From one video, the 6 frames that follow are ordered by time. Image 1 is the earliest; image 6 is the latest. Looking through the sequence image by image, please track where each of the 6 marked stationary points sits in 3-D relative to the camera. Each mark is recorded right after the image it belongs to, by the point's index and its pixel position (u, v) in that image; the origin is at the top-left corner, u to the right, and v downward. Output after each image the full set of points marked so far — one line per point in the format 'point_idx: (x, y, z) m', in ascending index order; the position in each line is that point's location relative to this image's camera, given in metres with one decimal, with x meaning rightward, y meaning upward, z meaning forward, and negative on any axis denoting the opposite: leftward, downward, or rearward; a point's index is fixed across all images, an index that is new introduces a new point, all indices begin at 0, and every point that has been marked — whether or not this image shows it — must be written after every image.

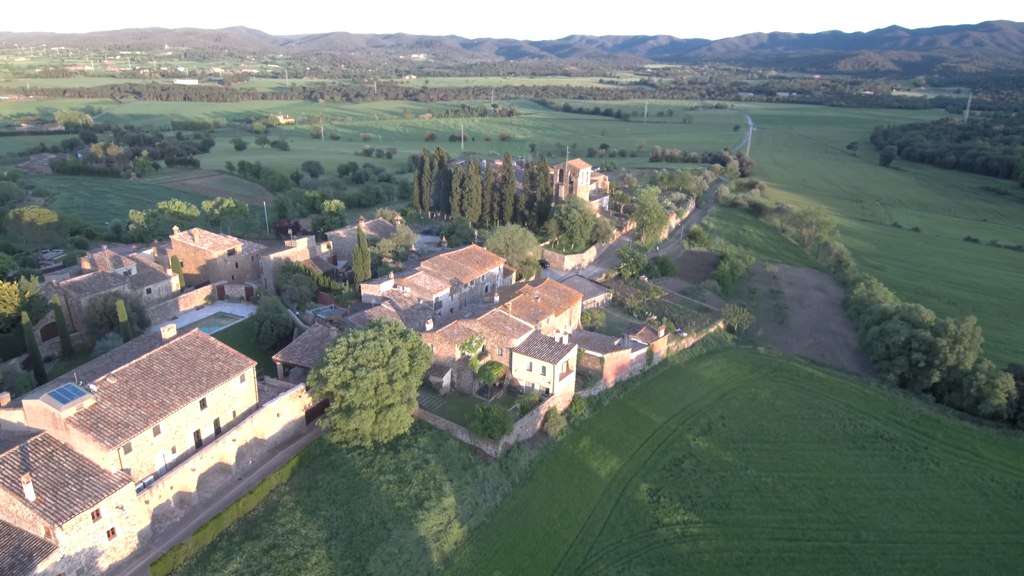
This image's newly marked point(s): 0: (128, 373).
0: (-12.5, -2.8, +18.9) m
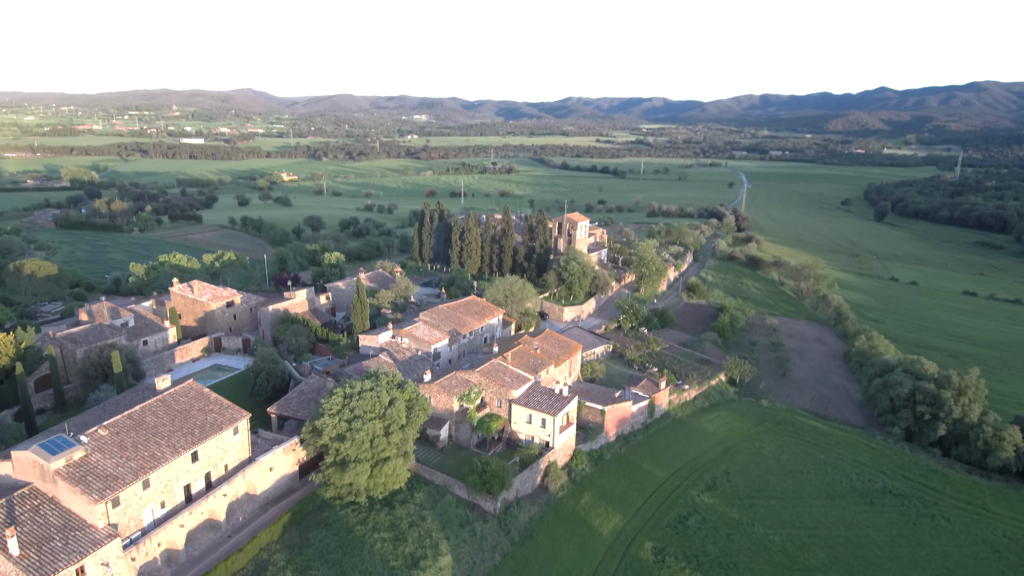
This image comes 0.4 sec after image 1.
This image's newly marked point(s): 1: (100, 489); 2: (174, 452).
0: (-12.5, -4.3, +18.5) m
1: (-11.5, -5.6, +16.2) m
2: (-10.6, -5.1, +18.2) m
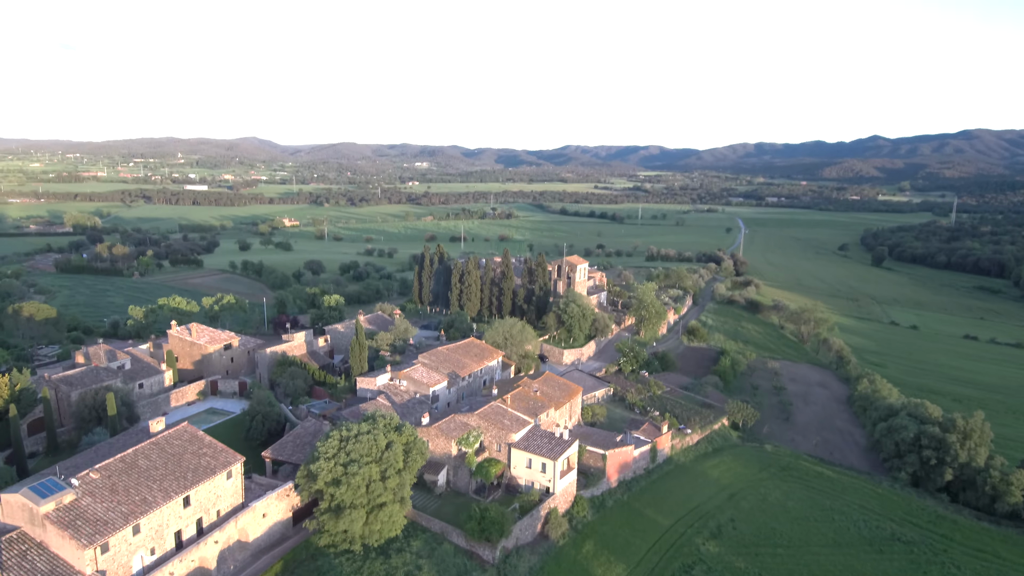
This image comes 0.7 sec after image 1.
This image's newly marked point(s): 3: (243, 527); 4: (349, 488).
0: (-12.6, -5.6, +18.1) m
1: (-11.5, -6.7, +15.8) m
2: (-10.7, -6.4, +17.8) m
3: (-9.1, -8.1, +19.6) m
4: (-5.6, -6.9, +19.8) m
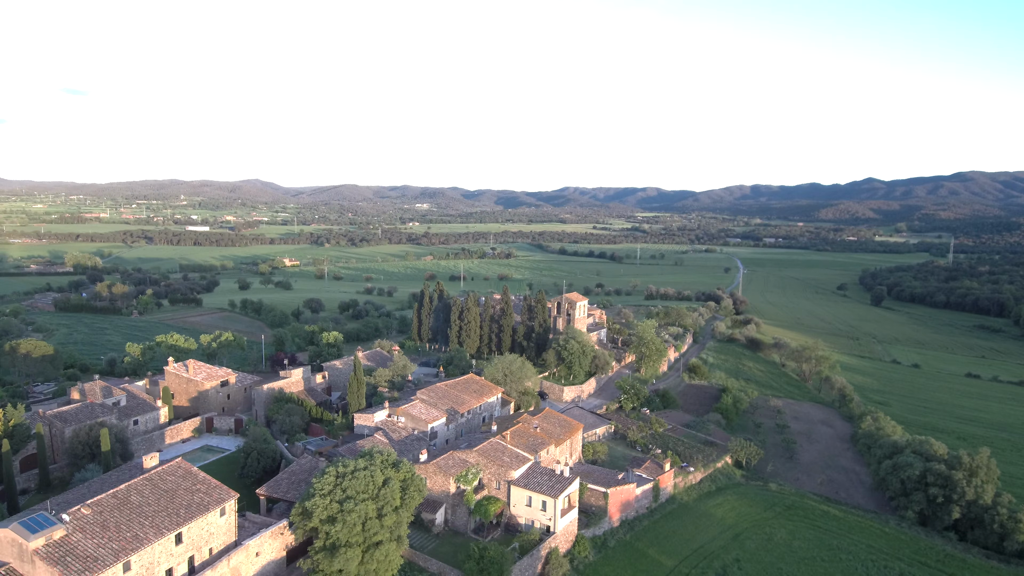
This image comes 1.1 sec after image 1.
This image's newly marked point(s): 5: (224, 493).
0: (-12.6, -6.6, +17.8) m
1: (-11.5, -7.5, +15.3) m
2: (-10.7, -7.3, +17.3) m
3: (-9.1, -9.2, +19.0) m
4: (-5.6, -8.0, +19.4) m
5: (-9.9, -7.0, +19.8) m
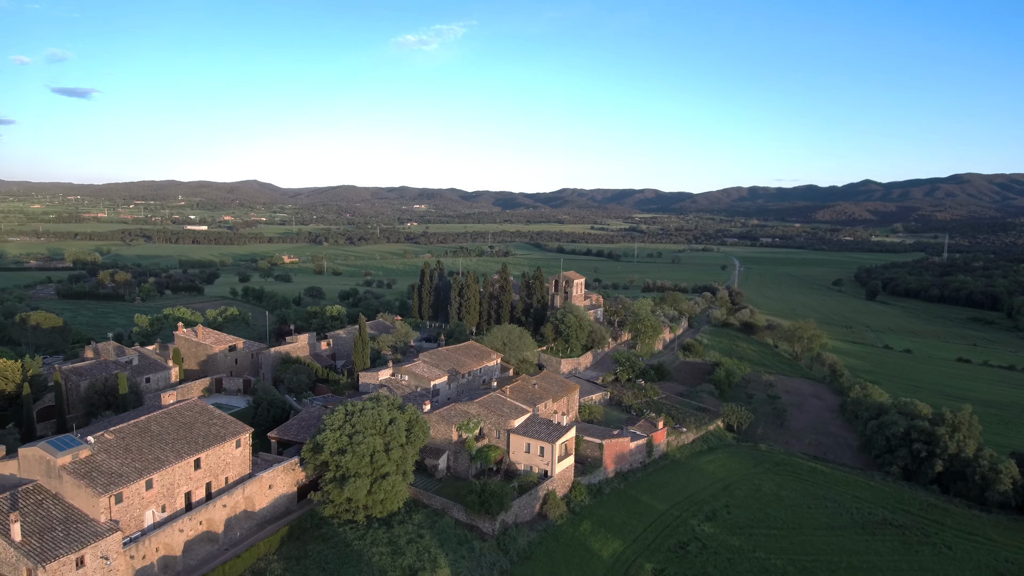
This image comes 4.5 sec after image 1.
0: (-12.6, -4.6, +18.8) m
1: (-11.5, -5.5, +16.4) m
2: (-10.7, -5.4, +18.4) m
3: (-9.1, -7.2, +20.1) m
4: (-5.6, -6.0, +20.4) m
5: (-9.9, -5.1, +20.9) m
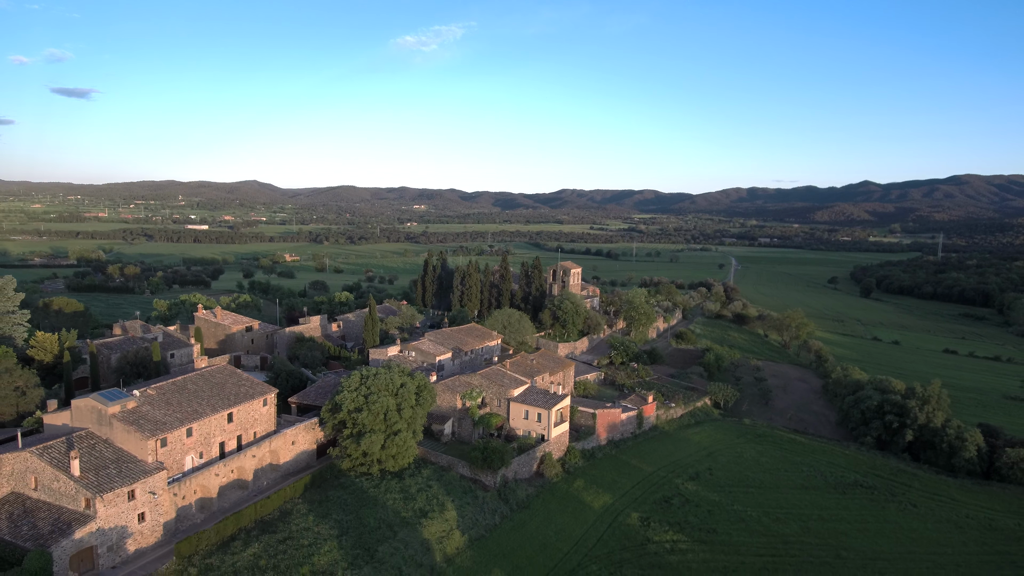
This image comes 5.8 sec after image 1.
0: (-12.6, -3.6, +21.0) m
1: (-11.5, -4.5, +18.6) m
2: (-10.7, -4.4, +20.6) m
3: (-9.1, -6.2, +22.3) m
4: (-5.6, -5.0, +22.6) m
5: (-9.9, -4.1, +23.0) m
